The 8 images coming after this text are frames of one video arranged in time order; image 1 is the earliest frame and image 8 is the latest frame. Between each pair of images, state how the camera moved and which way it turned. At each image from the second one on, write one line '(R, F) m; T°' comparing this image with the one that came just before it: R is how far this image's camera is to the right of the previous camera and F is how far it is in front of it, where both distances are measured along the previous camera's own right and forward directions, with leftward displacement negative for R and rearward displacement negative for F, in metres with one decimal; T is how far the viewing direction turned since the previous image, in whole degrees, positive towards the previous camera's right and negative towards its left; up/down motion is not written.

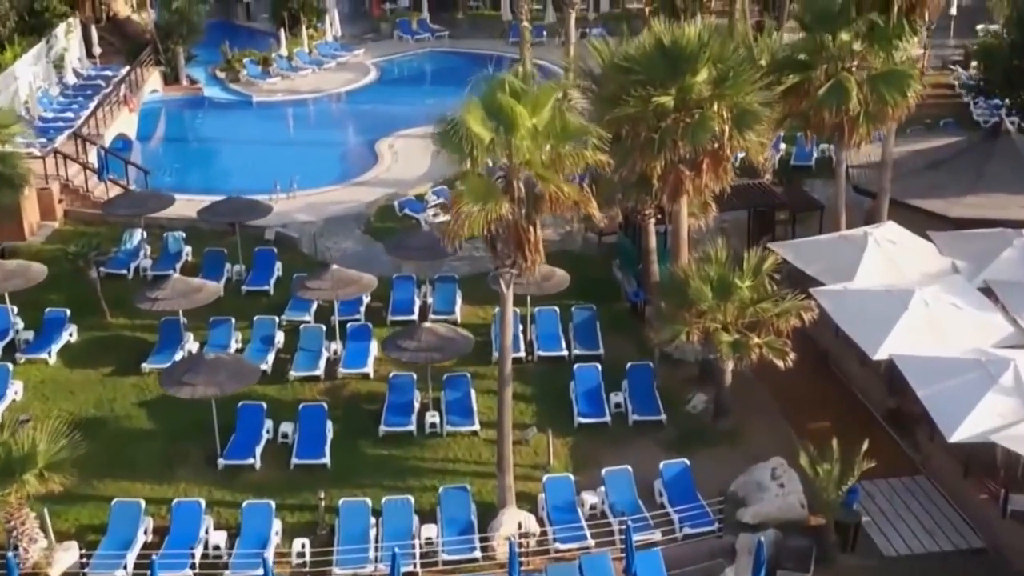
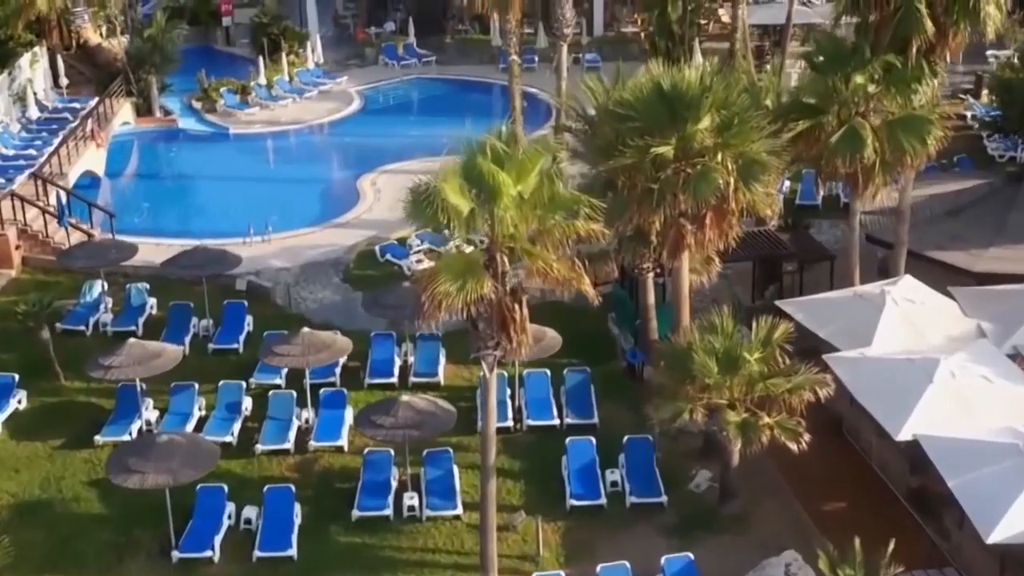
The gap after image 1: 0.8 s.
(+0.1, +1.5) m; 0°
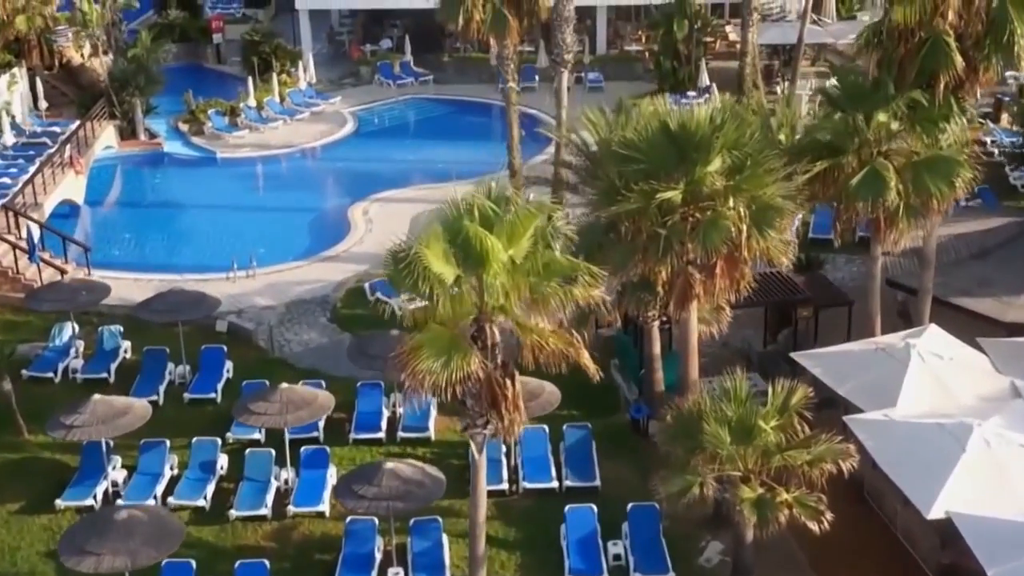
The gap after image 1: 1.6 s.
(+0.1, +1.2) m; 0°
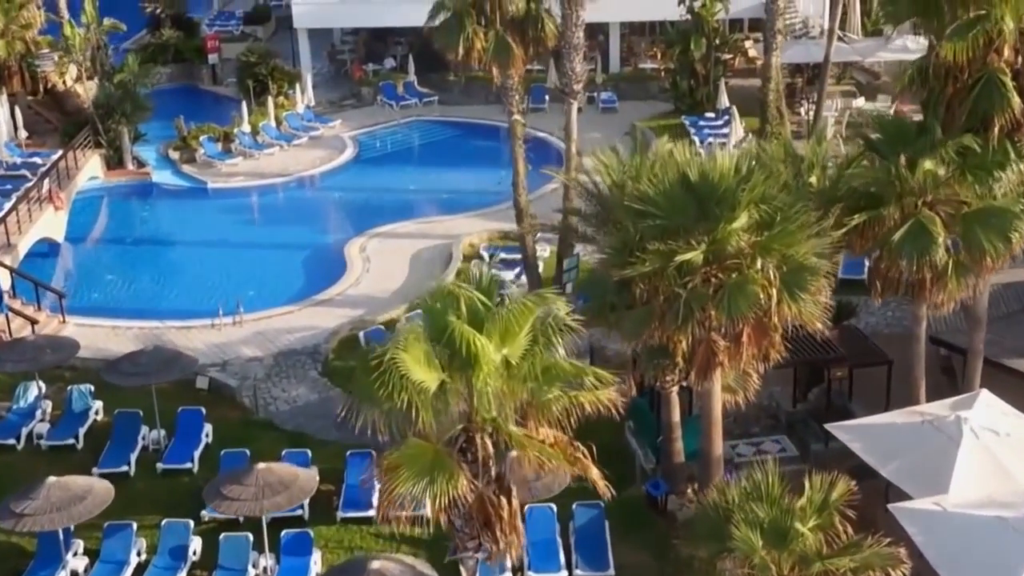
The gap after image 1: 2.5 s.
(+0.1, +1.6) m; -1°
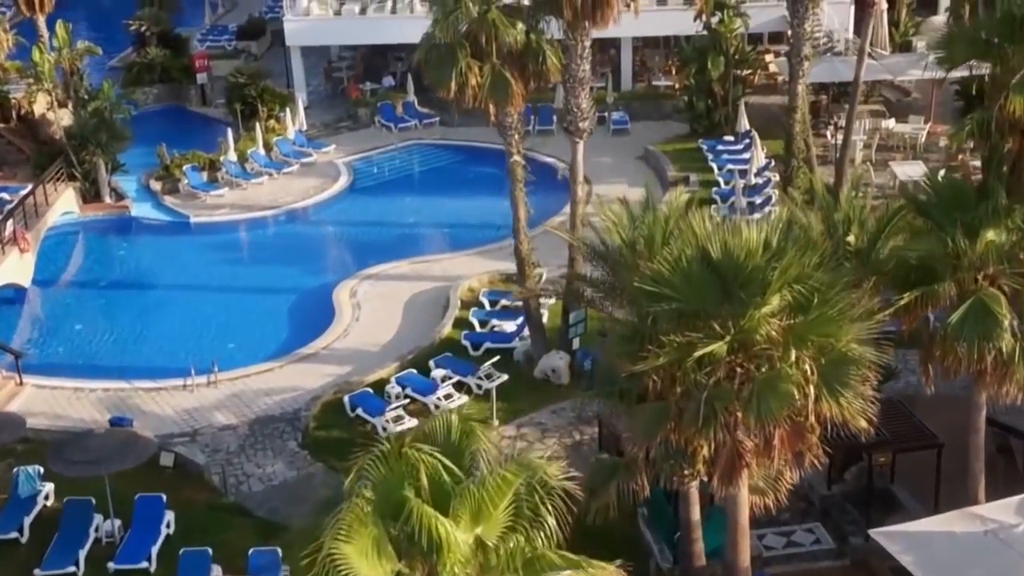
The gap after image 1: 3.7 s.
(+0.2, +2.0) m; -1°
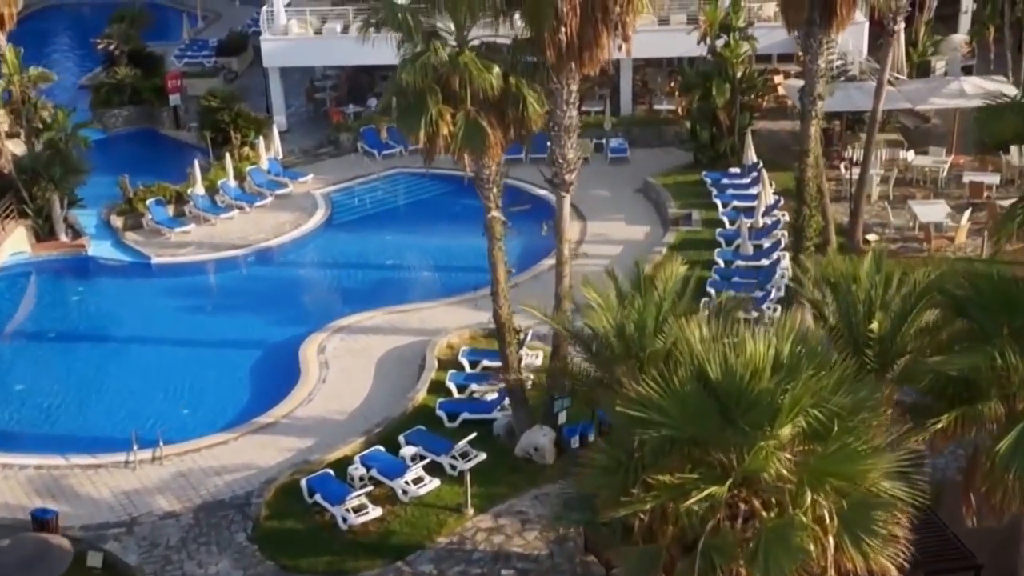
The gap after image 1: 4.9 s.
(+0.4, +2.0) m; 0°
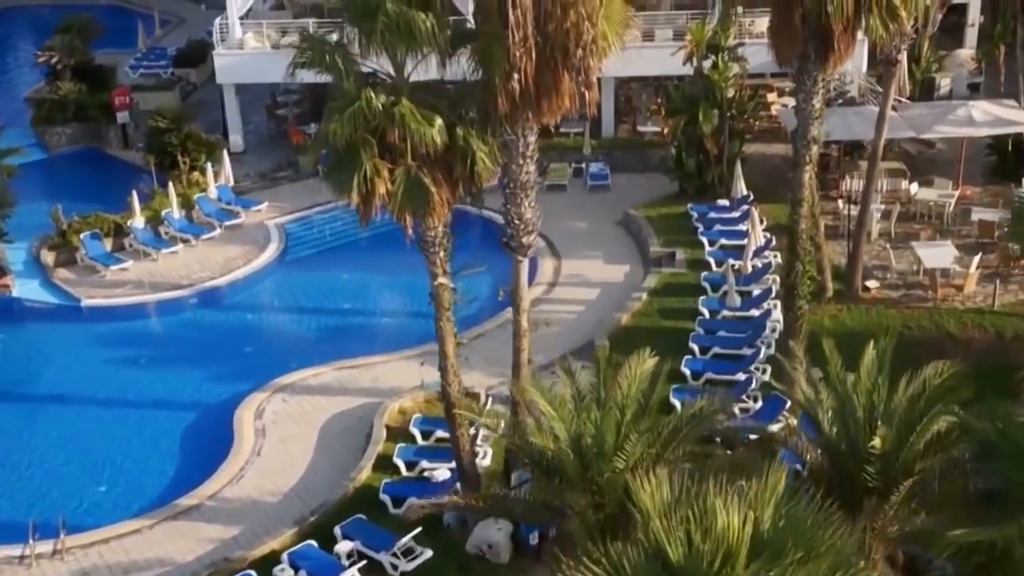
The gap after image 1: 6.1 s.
(+0.5, +2.1) m; 0°
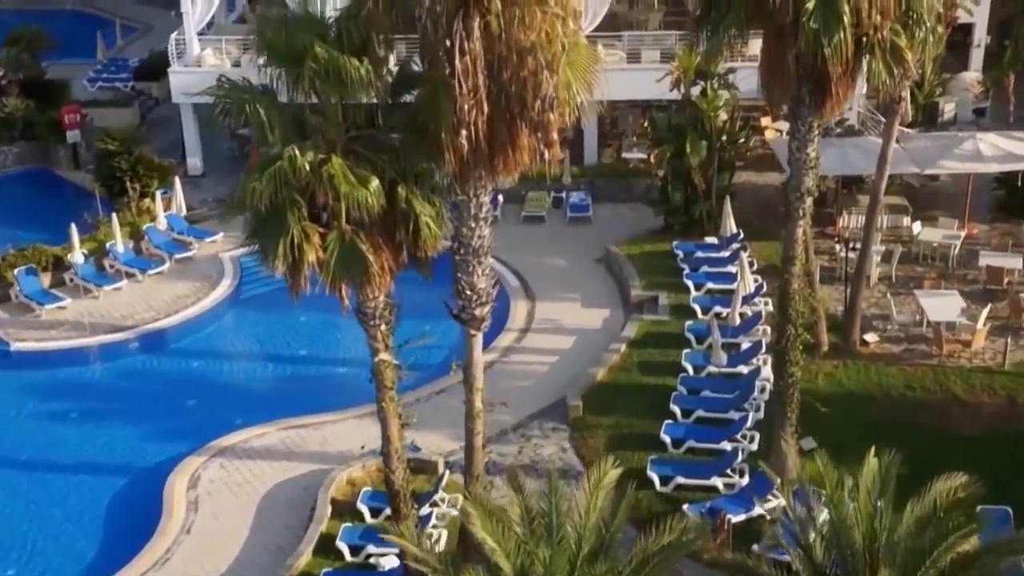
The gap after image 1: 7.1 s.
(+0.4, +1.7) m; 0°
